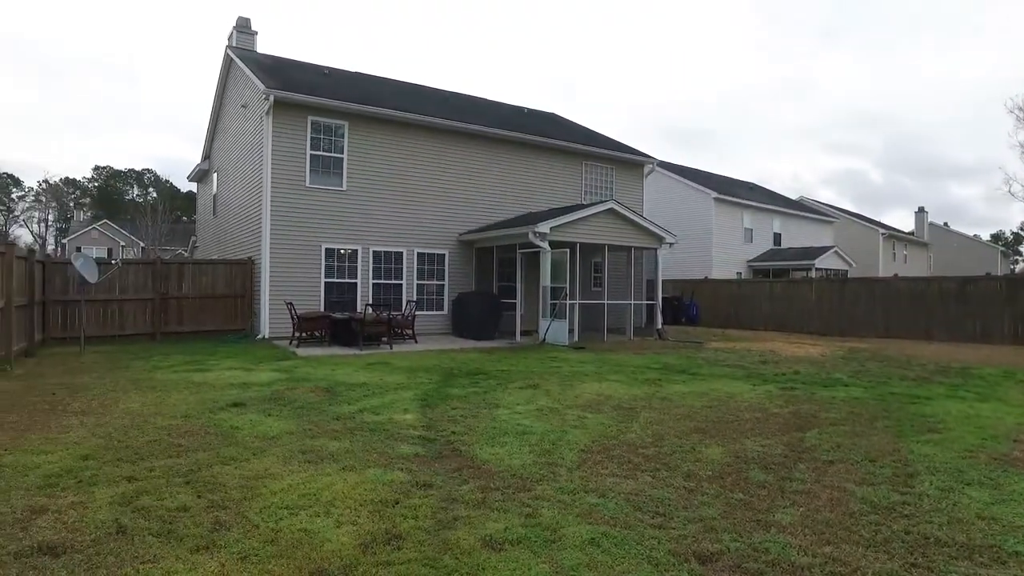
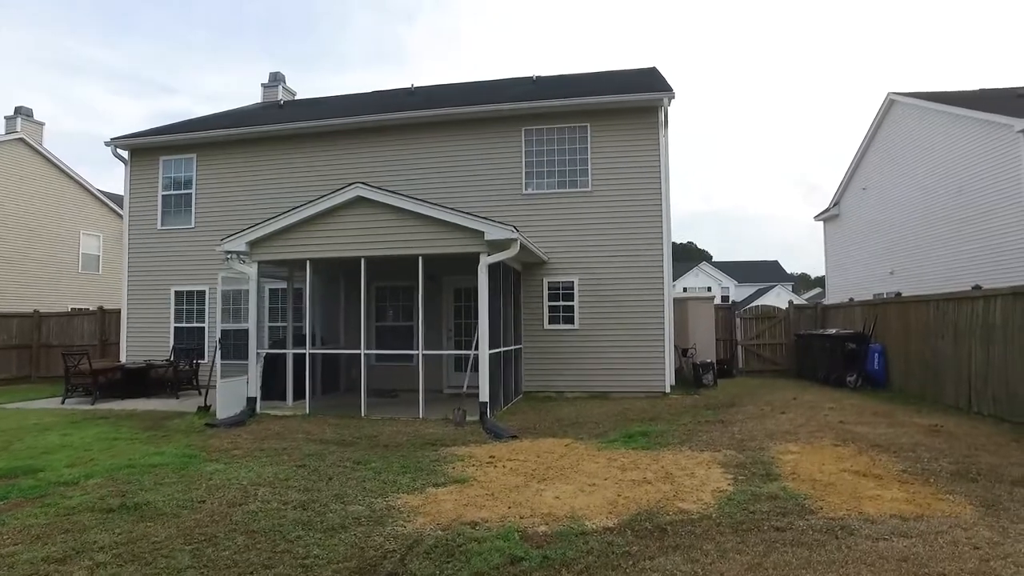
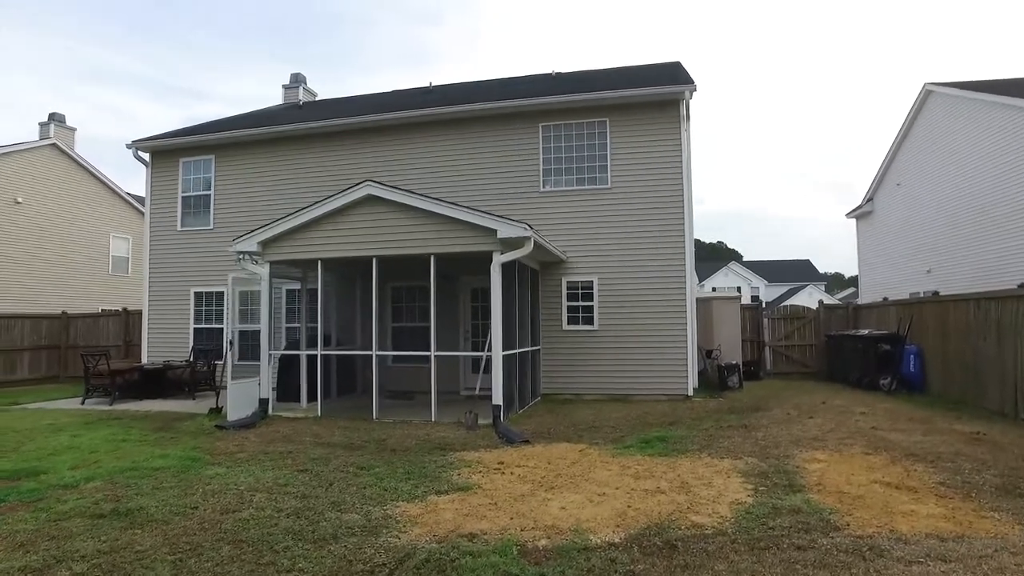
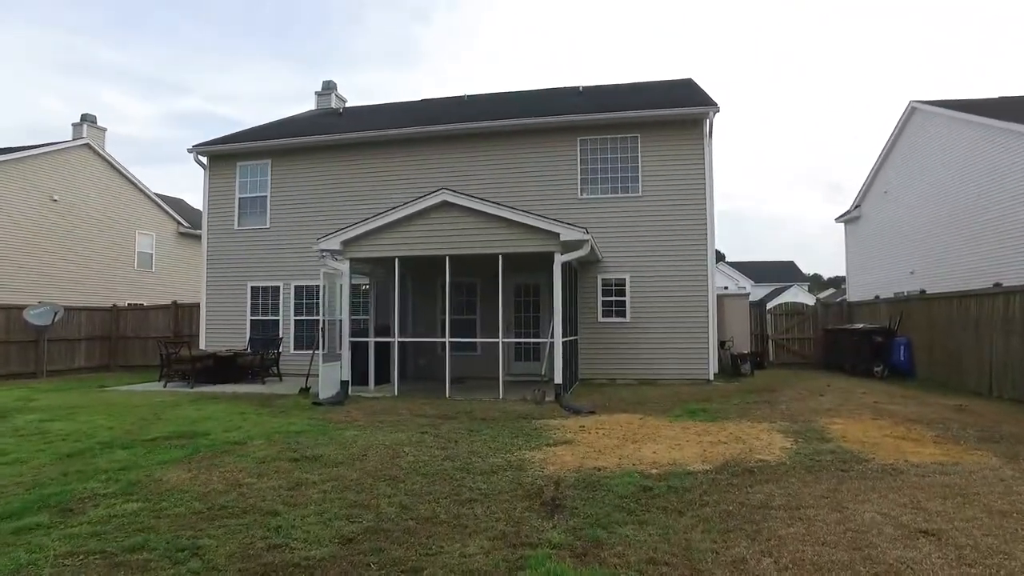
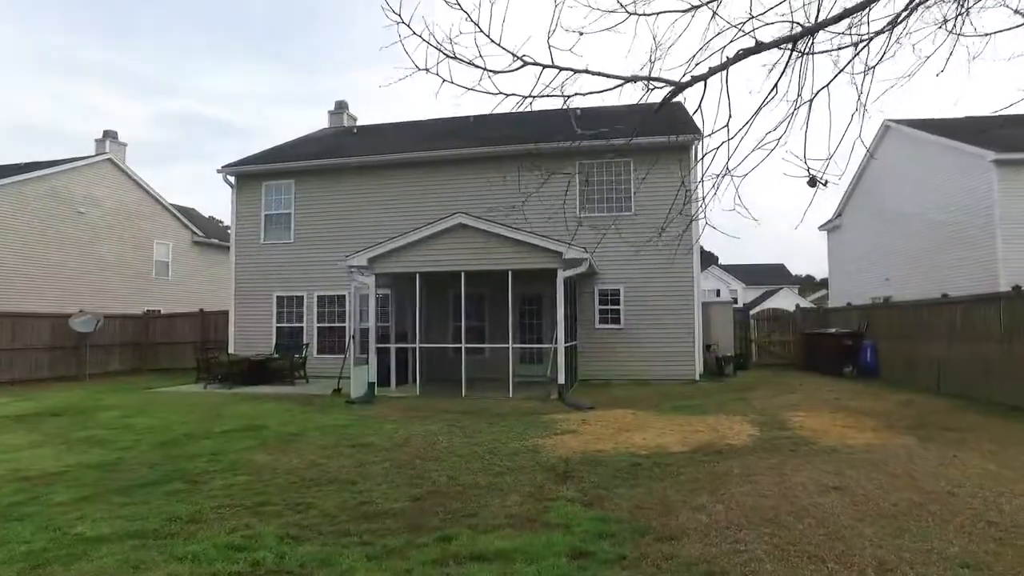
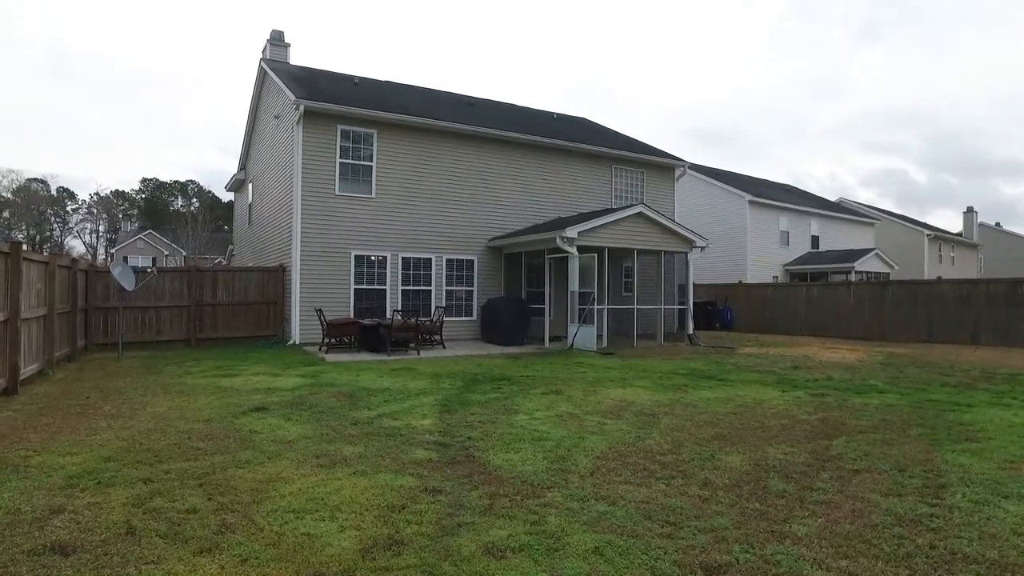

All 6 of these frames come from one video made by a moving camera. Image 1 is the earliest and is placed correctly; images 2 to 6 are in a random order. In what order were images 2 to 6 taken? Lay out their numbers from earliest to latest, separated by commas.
6, 5, 4, 2, 3
